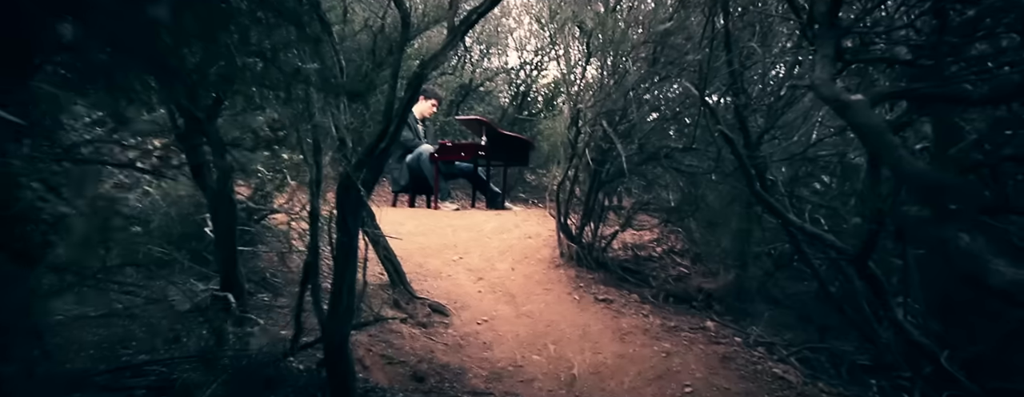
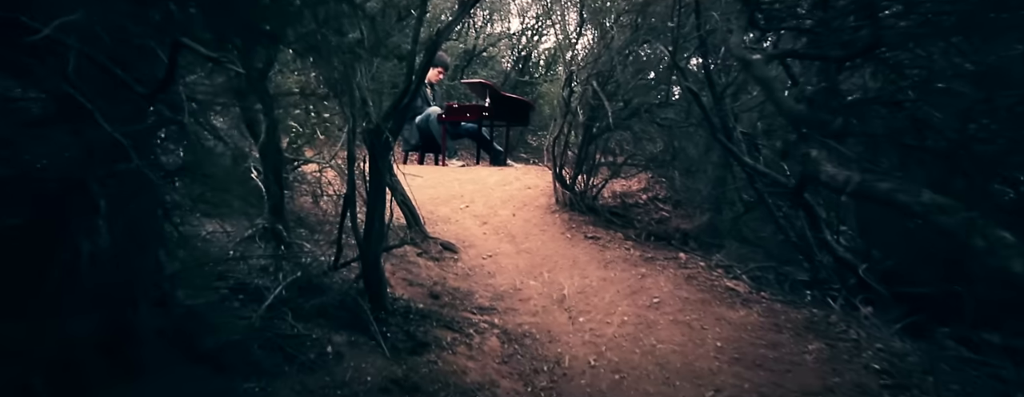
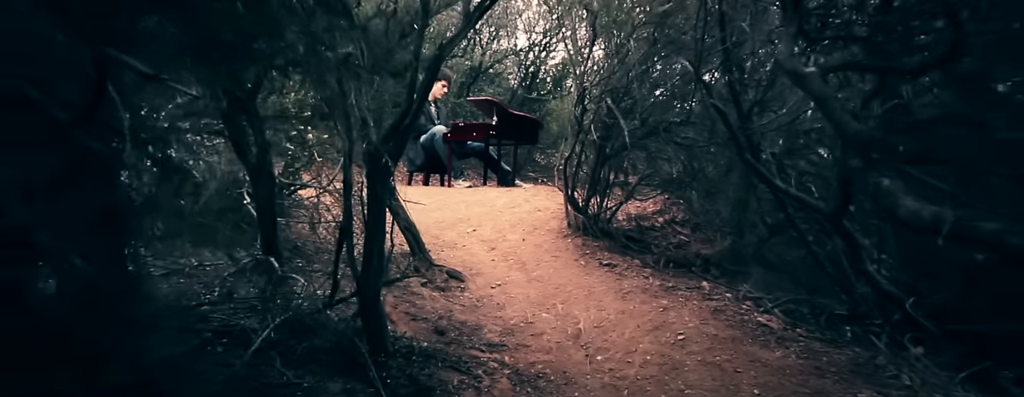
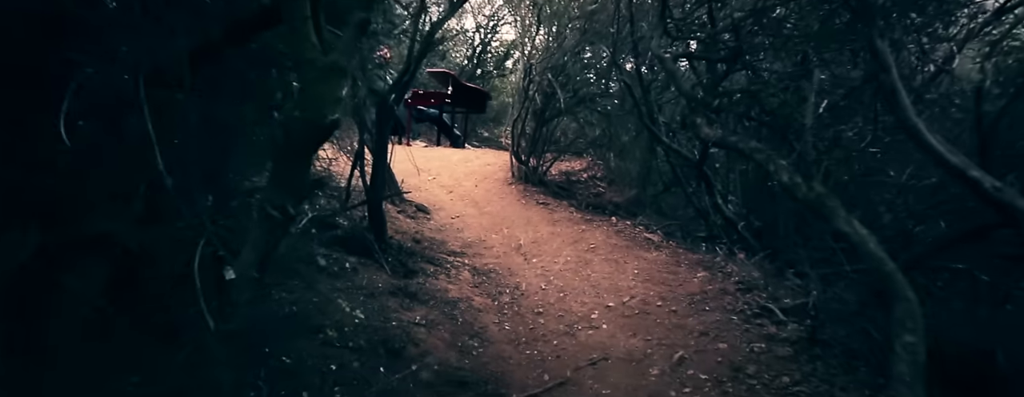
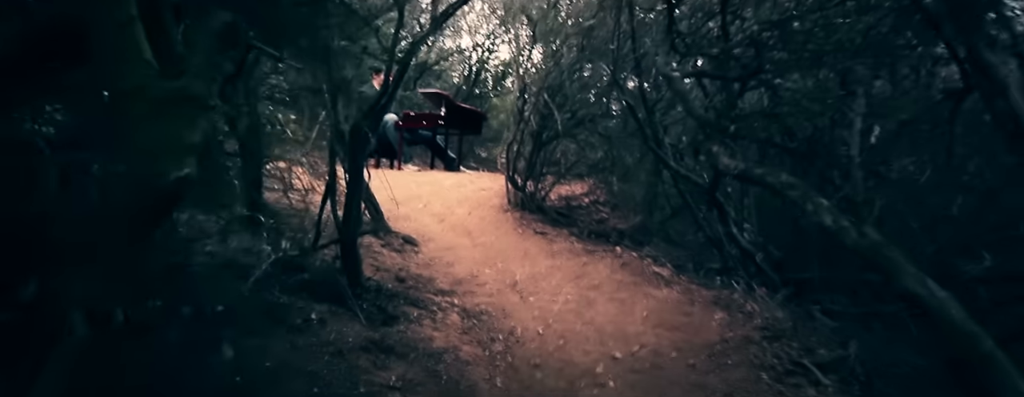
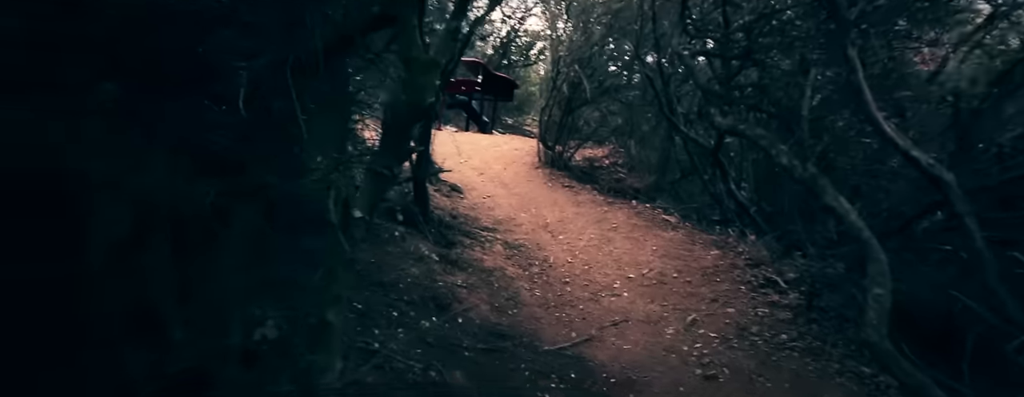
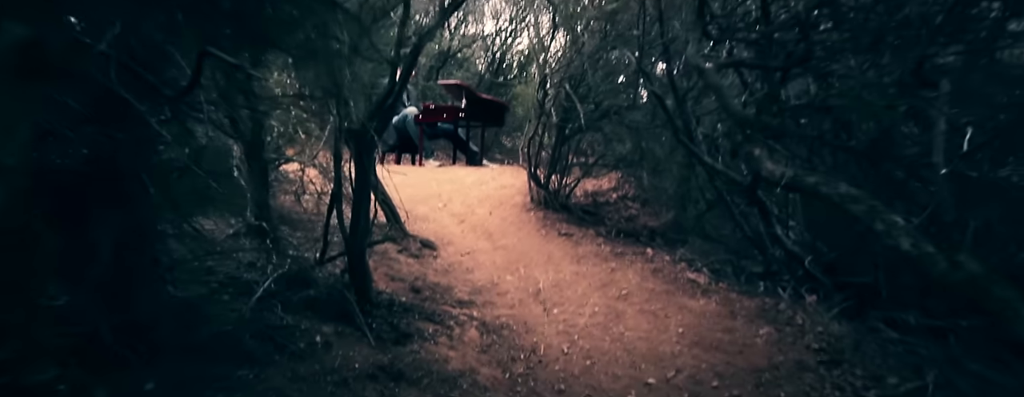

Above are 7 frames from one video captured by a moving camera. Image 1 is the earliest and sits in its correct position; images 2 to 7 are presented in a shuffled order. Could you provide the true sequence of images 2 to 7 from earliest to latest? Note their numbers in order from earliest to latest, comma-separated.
3, 2, 7, 5, 4, 6
